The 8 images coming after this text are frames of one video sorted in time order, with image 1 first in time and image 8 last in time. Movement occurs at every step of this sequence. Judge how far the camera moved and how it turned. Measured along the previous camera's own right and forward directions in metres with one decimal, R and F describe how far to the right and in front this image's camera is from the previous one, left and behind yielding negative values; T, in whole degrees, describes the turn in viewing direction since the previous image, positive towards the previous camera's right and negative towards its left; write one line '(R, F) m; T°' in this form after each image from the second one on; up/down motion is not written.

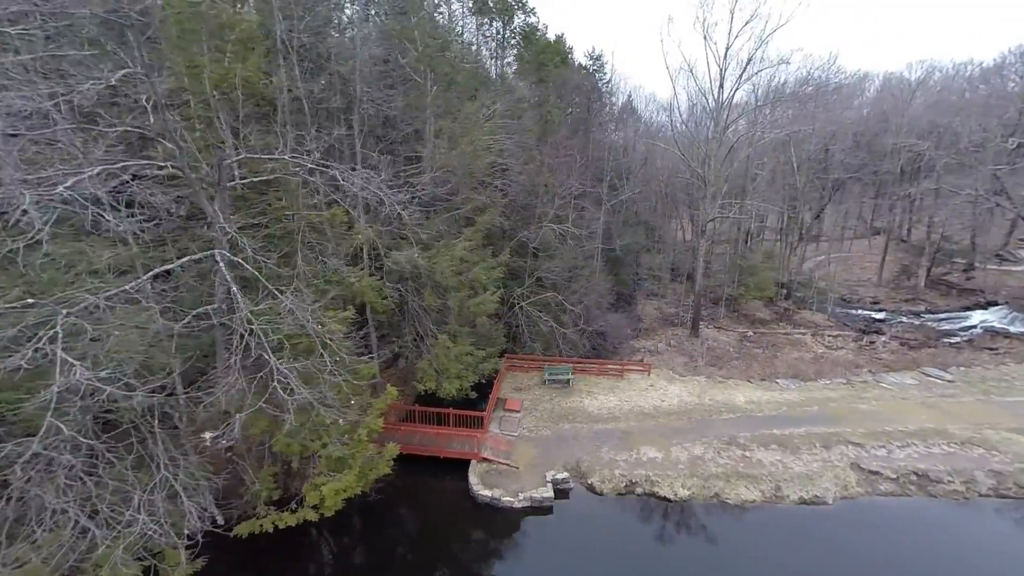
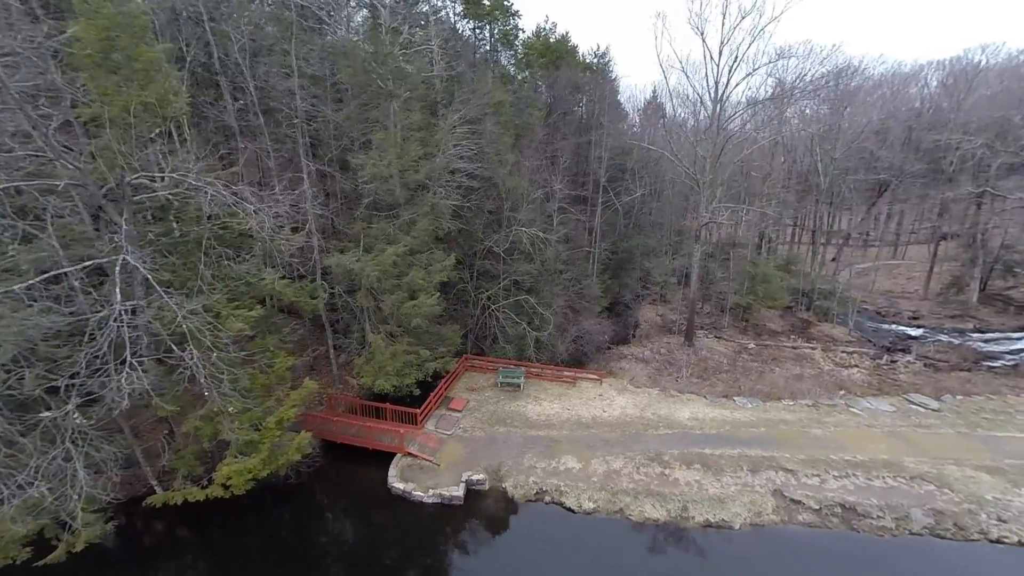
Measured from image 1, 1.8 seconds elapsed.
(+3.6, -0.1) m; -6°
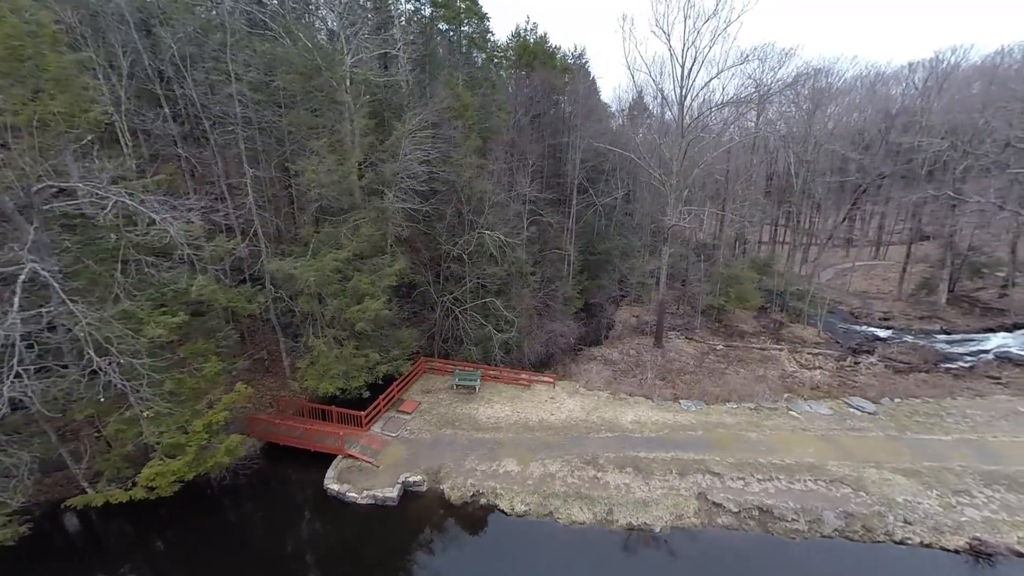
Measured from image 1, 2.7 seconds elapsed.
(+1.9, -0.1) m; 0°
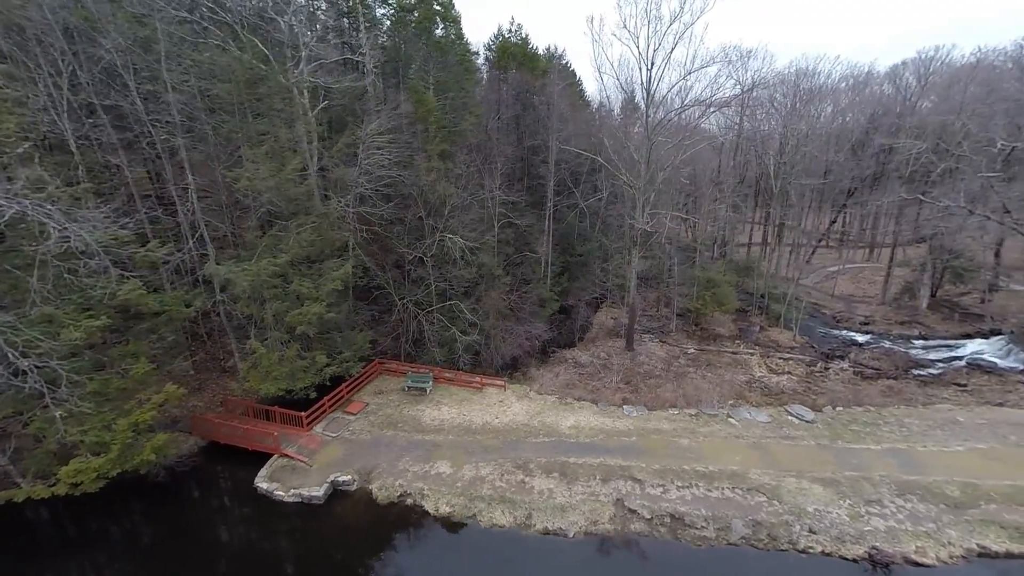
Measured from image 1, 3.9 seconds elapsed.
(+2.3, -0.1) m; -1°
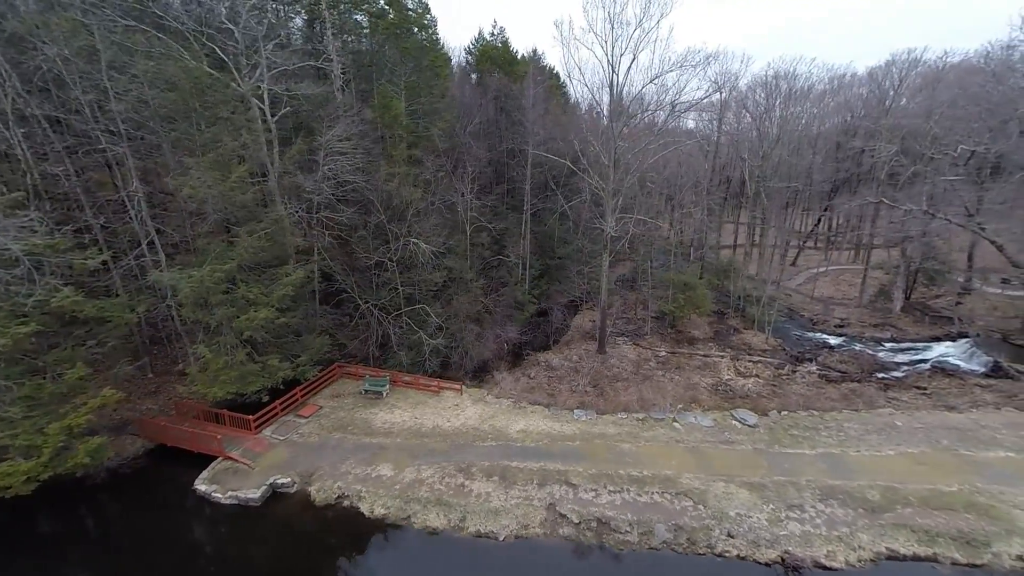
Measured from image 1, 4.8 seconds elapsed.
(+1.9, -0.1) m; 0°
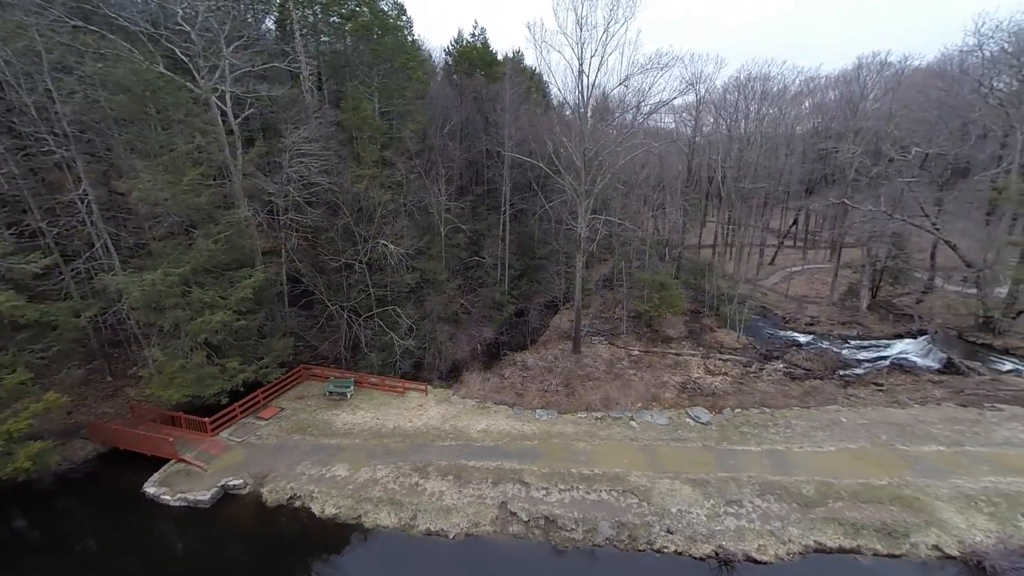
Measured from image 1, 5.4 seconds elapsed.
(+1.2, -0.1) m; +1°
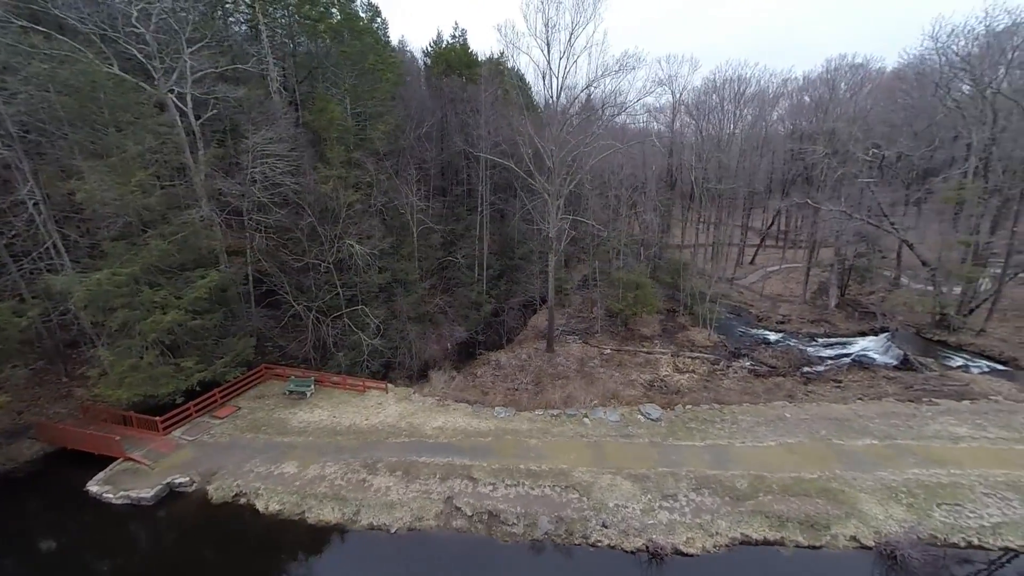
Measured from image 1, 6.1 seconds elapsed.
(+1.5, -0.2) m; +1°
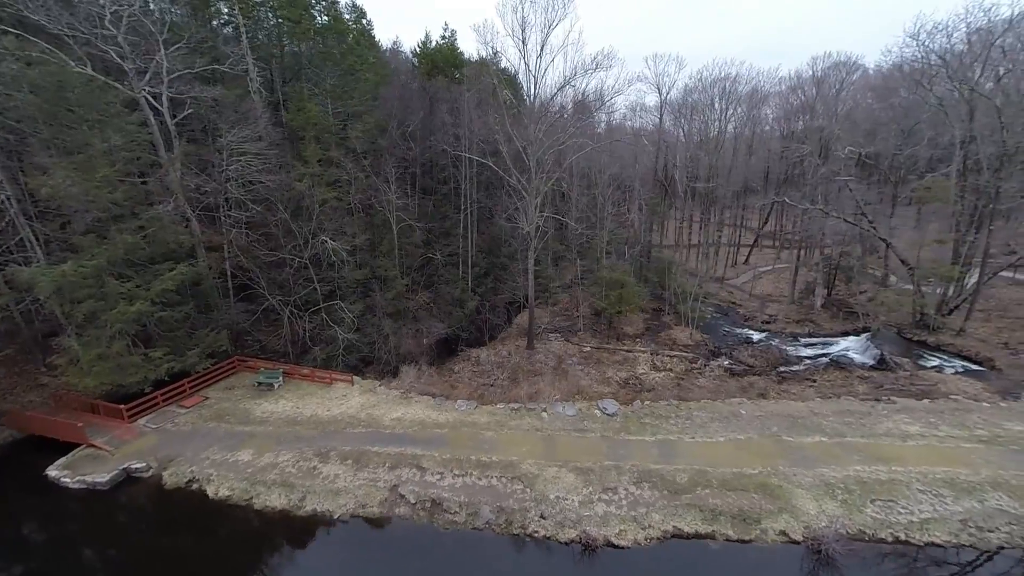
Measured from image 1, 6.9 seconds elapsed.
(+1.7, -0.1) m; -1°
